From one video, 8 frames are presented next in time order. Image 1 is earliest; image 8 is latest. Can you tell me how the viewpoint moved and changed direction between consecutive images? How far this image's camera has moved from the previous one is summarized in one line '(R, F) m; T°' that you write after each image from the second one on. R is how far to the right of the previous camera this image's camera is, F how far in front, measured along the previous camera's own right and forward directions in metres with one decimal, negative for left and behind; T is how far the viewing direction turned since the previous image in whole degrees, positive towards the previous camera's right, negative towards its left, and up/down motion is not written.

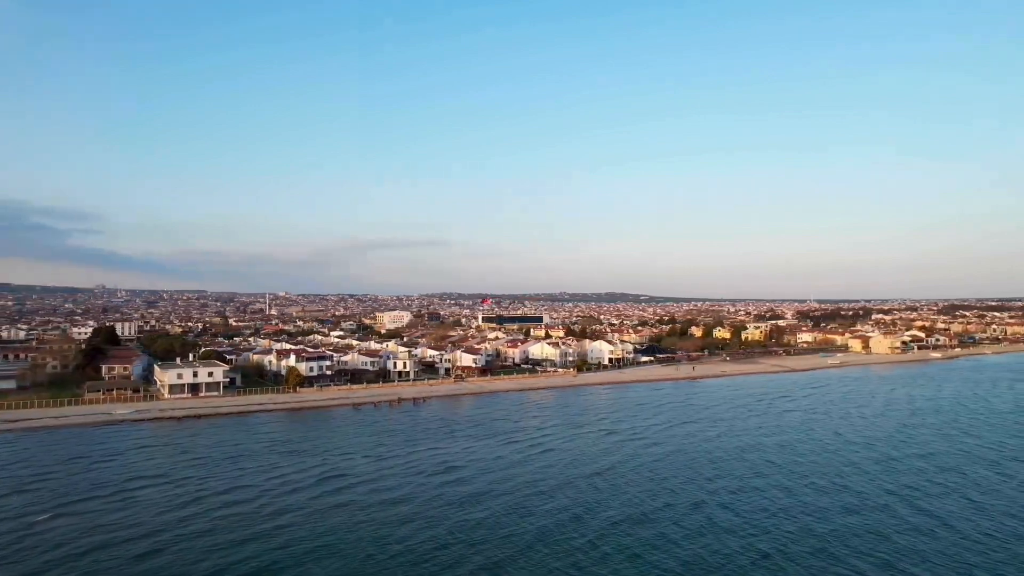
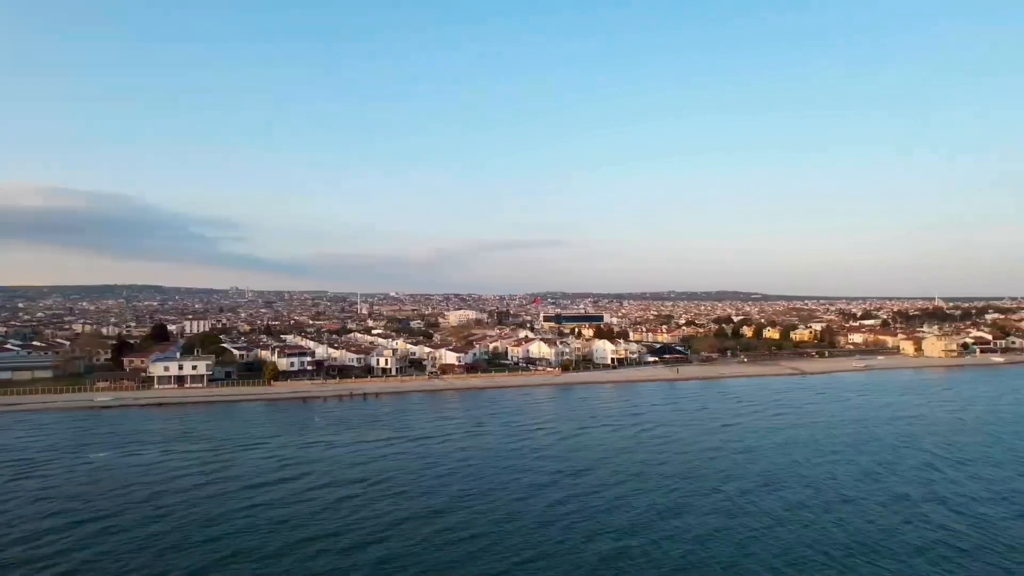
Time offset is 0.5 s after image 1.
(+7.0, -1.2) m; -10°
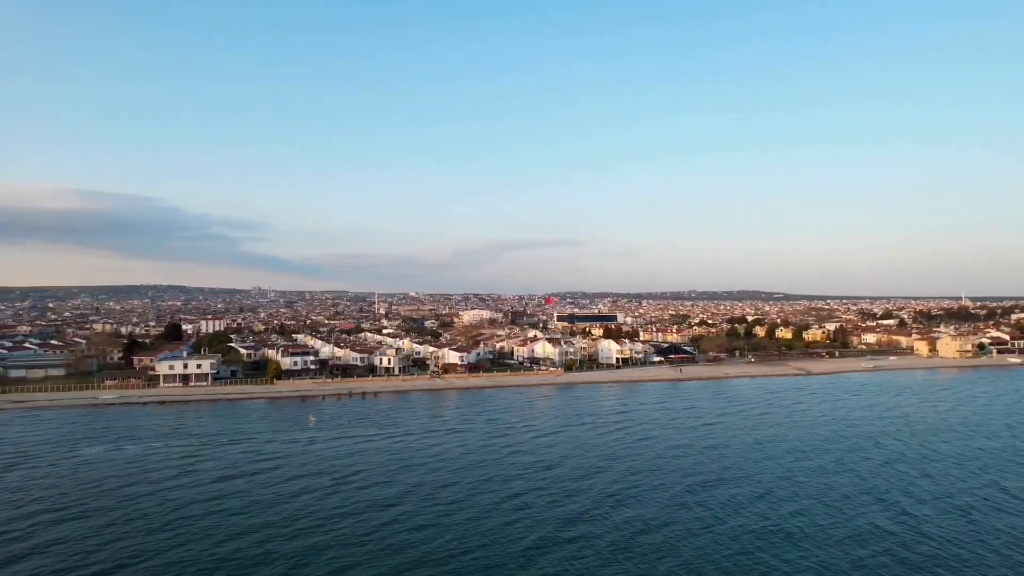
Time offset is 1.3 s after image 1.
(+1.0, -0.2) m; -2°
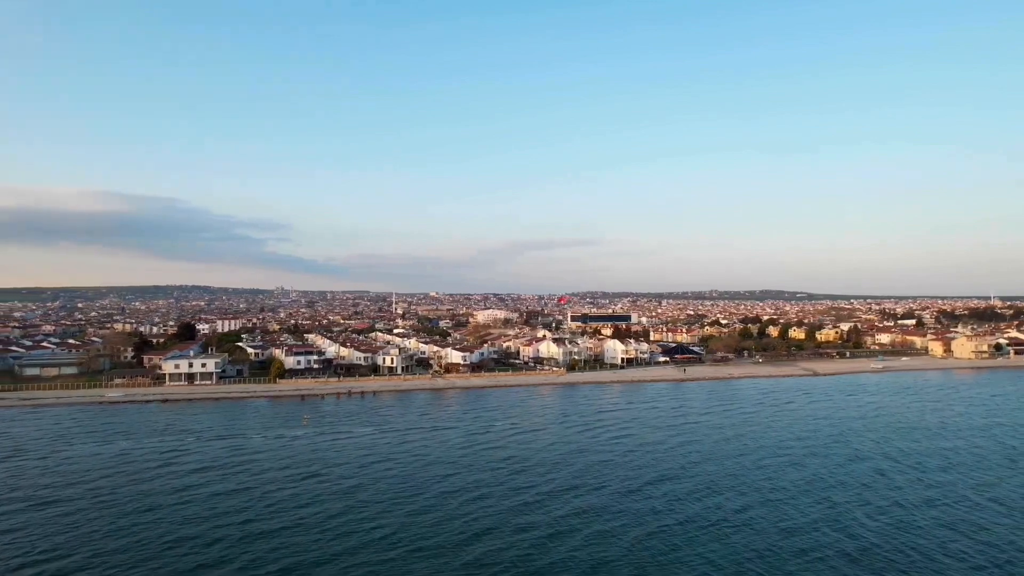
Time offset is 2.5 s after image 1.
(+1.1, -0.2) m; -2°
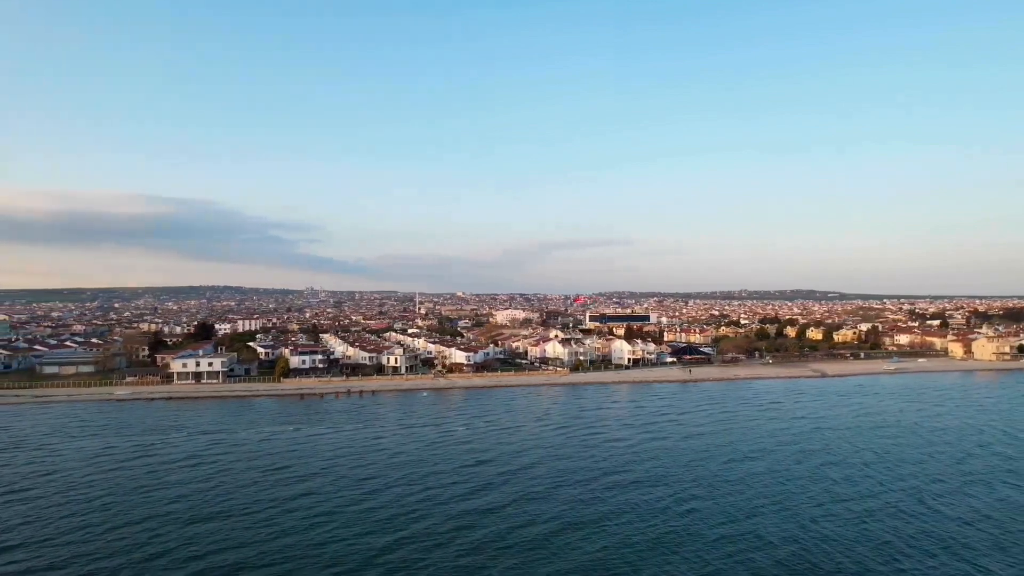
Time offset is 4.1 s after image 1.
(+1.4, -0.3) m; -2°
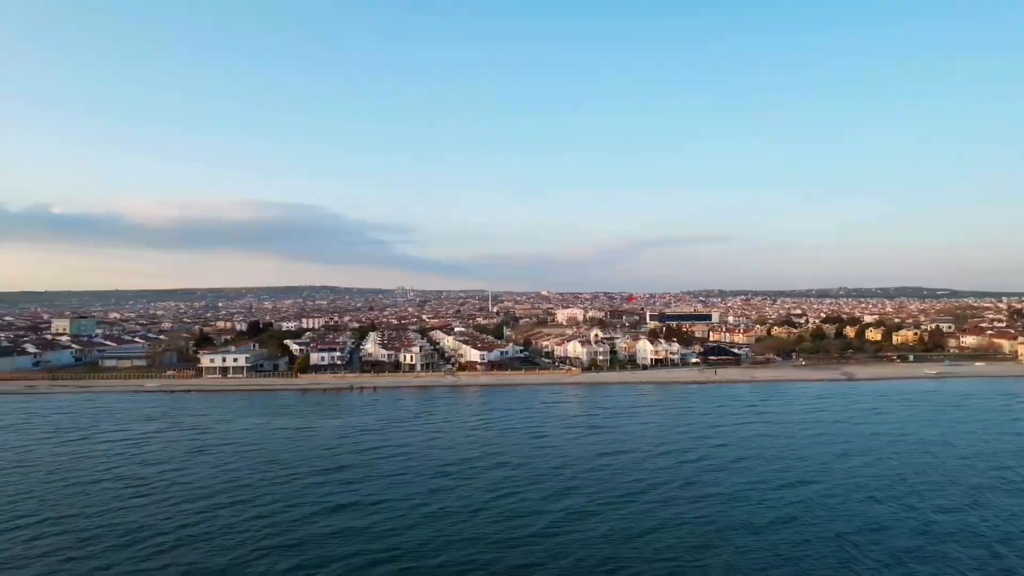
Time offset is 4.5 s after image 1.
(+4.4, -0.7) m; -8°
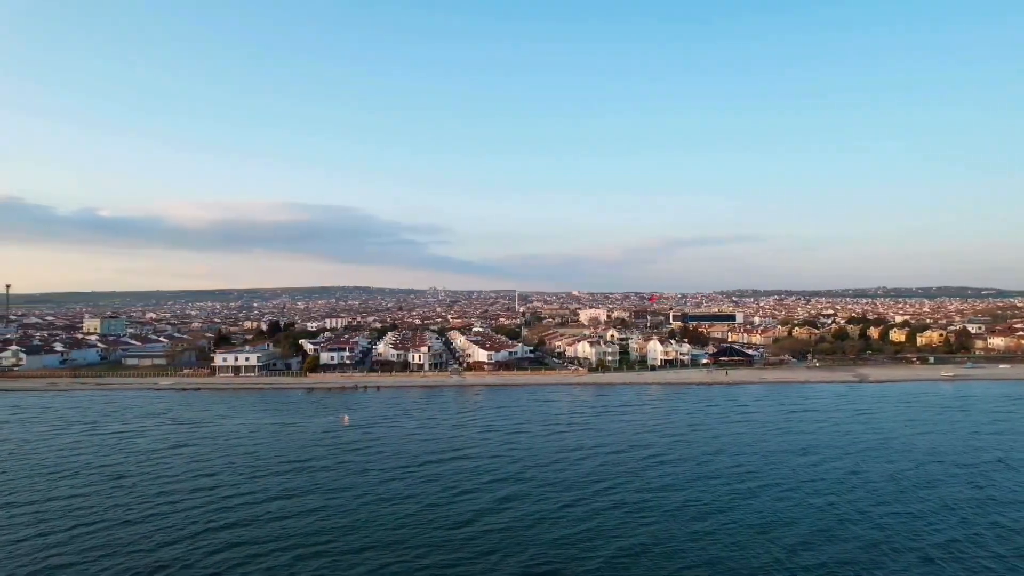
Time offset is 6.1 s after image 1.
(+1.5, -0.3) m; -3°
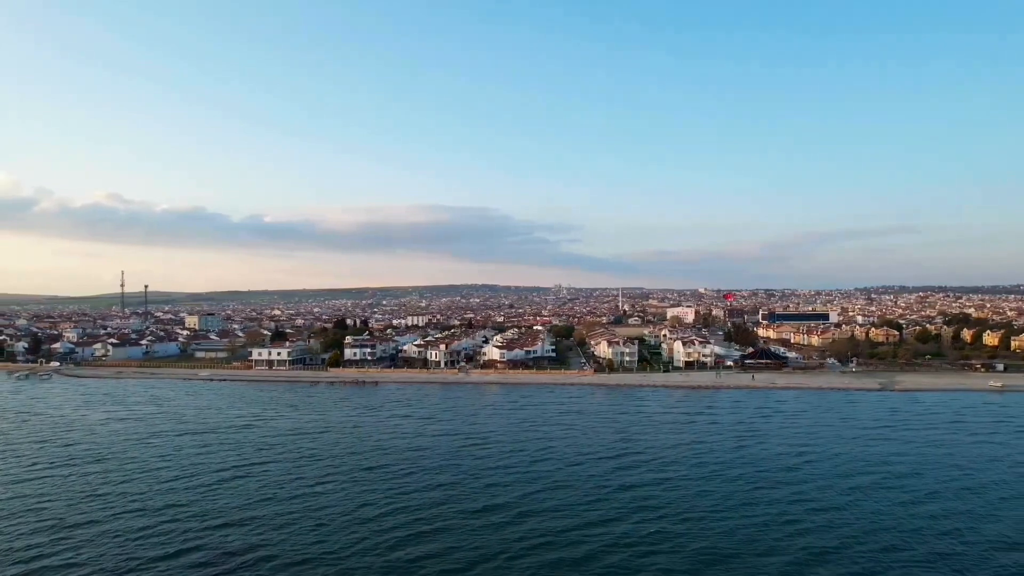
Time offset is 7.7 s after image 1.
(+7.1, -0.7) m; -11°
